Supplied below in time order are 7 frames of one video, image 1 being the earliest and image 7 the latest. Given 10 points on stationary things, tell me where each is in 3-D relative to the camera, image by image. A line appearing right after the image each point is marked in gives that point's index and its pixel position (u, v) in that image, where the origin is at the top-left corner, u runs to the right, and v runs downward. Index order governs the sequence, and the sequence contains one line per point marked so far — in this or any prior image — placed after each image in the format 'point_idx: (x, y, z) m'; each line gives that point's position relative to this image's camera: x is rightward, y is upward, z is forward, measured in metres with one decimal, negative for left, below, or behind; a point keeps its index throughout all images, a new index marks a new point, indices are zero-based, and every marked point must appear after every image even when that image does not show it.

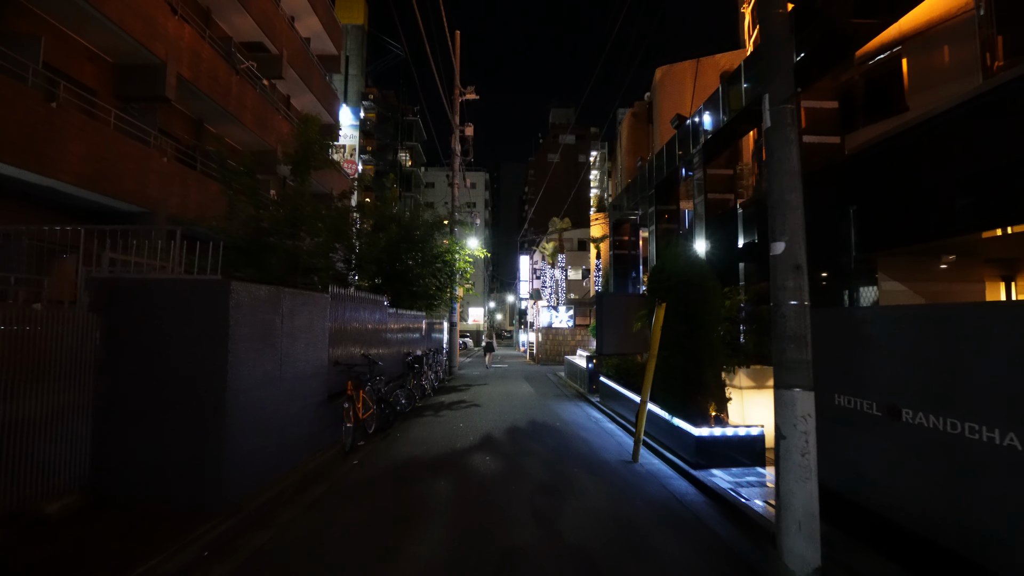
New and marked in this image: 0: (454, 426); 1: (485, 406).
0: (-1.1, -2.5, +10.6) m
1: (-0.6, -2.7, +13.3) m
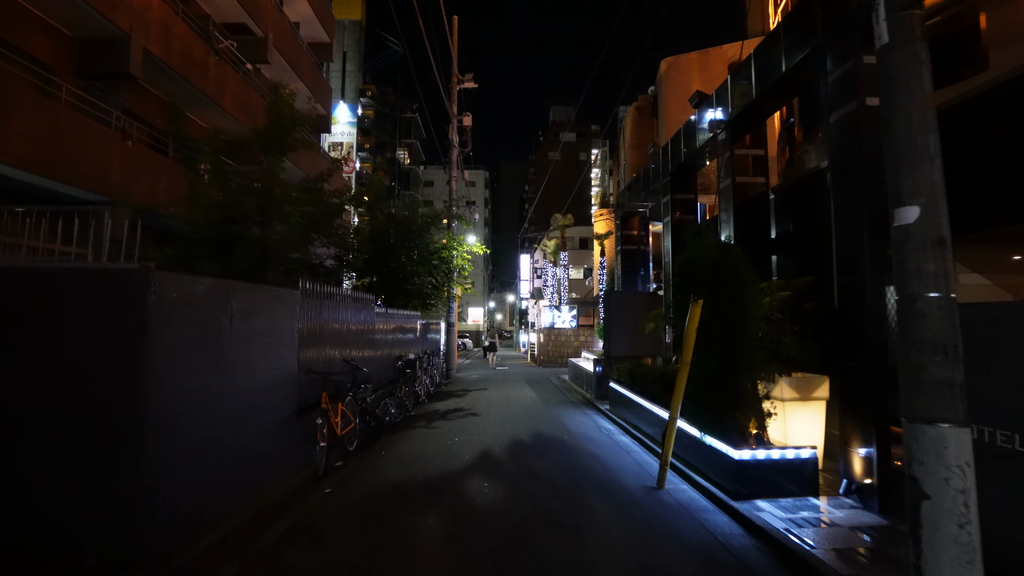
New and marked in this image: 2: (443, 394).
0: (-1.1, -2.5, +9.4) m
1: (-0.6, -2.6, +12.1) m
2: (-1.9, -2.9, +15.8) m
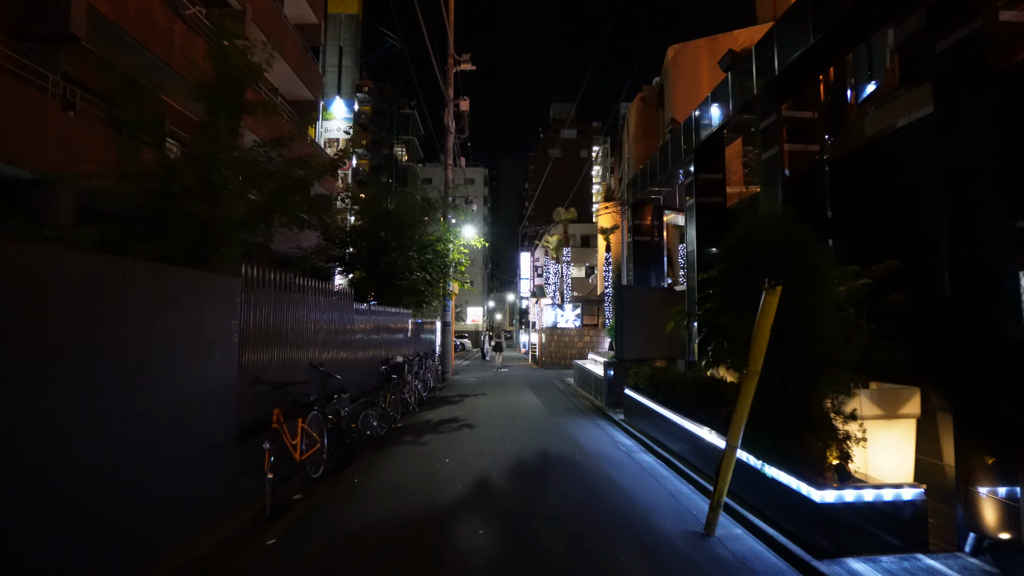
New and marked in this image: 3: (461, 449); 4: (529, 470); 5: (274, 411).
0: (-1.0, -2.4, +7.9) m
1: (-0.6, -2.5, +10.6) m
2: (-1.9, -2.8, +14.3) m
3: (-0.8, -2.4, +8.6) m
4: (+0.2, -2.3, +7.4) m
5: (-2.5, -1.3, +6.0) m
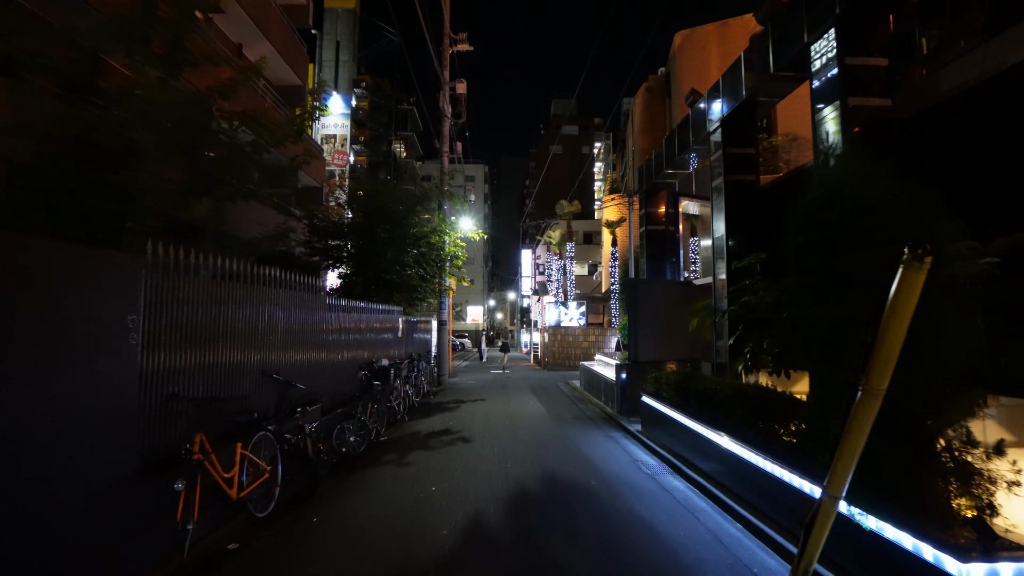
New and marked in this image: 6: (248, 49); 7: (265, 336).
0: (-1.0, -2.2, +6.5) m
1: (-0.6, -2.4, +9.2) m
2: (-1.8, -2.7, +12.9) m
3: (-0.8, -2.3, +7.2) m
4: (+0.2, -2.2, +6.1) m
5: (-2.5, -1.2, +4.7) m
6: (-8.5, +7.7, +18.6) m
7: (-2.8, -0.5, +6.5) m
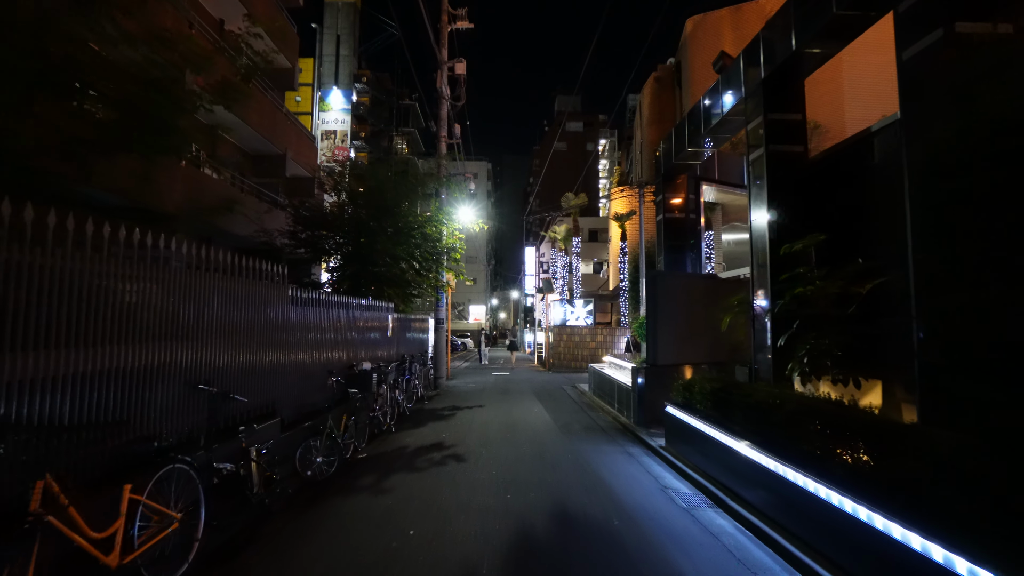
0: (-1.0, -2.1, +5.1) m
1: (-0.5, -2.3, +7.9) m
2: (-1.8, -2.6, +11.5) m
3: (-0.7, -2.2, +5.9) m
4: (+0.2, -2.1, +4.7) m
5: (-2.5, -1.0, +3.3) m
6: (-8.4, +7.8, +17.3) m
7: (-2.7, -0.4, +5.1) m
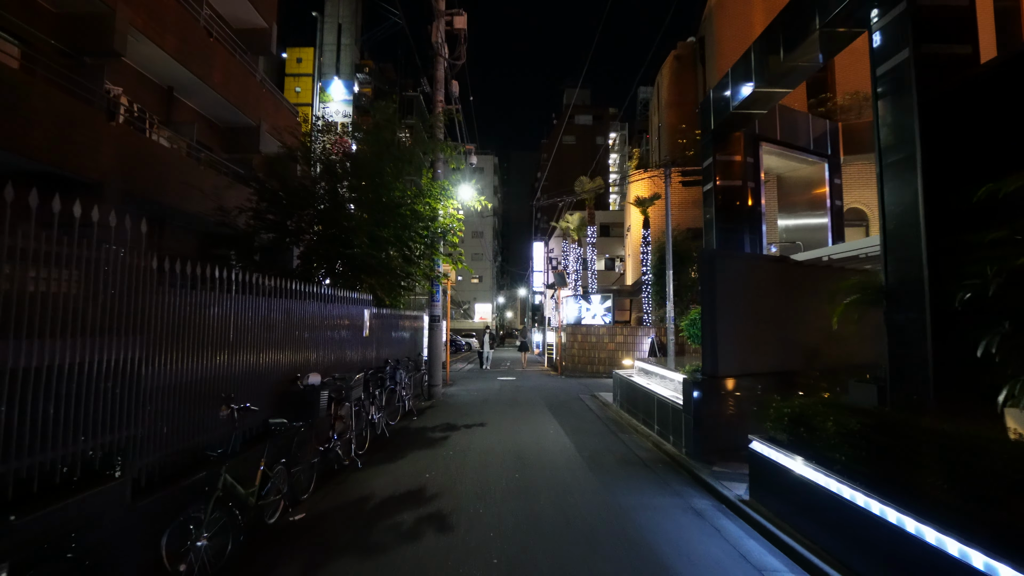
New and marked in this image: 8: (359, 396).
0: (-0.9, -1.9, +2.5) m
1: (-0.4, -2.1, +5.2) m
2: (-1.7, -2.3, +8.9) m
3: (-0.7, -2.0, +3.2) m
4: (+0.3, -1.9, +2.0) m
5: (-2.4, -0.8, +0.7) m
6: (-8.2, +8.1, +14.7) m
7: (-2.7, -0.2, +2.5) m
8: (-2.1, -1.5, +7.9) m
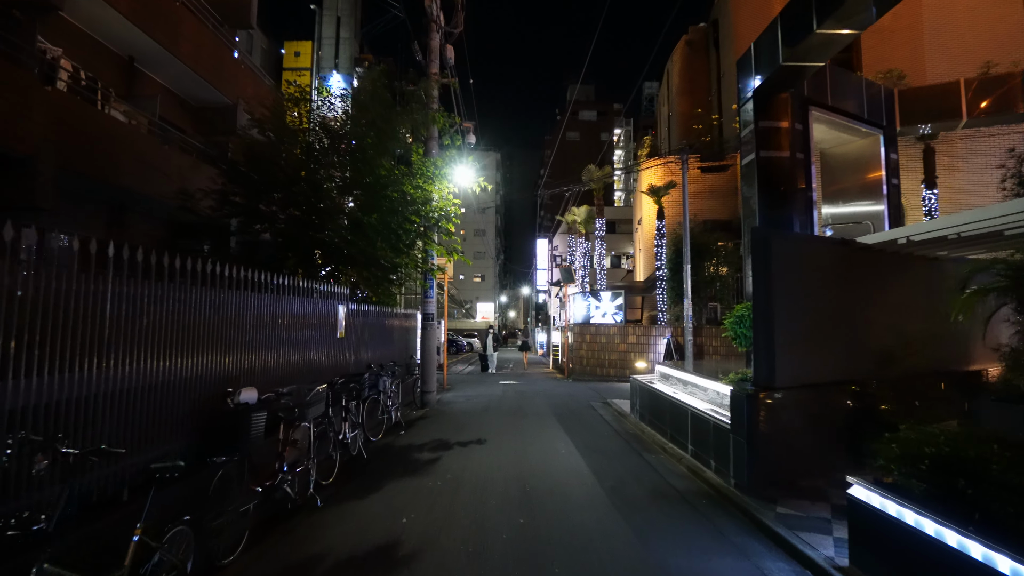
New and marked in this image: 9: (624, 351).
0: (-0.9, -1.8, +0.9) m
1: (-0.4, -1.9, +3.6) m
2: (-1.6, -2.2, +7.3) m
3: (-0.6, -1.8, +1.6) m
4: (+0.3, -1.8, +0.4) m
5: (-2.4, -0.7, -0.9) m
6: (-8.1, +8.2, +13.2) m
7: (-2.7, -0.1, +0.9) m
8: (-2.0, -1.4, +6.3) m
9: (+3.7, -2.1, +19.3) m
